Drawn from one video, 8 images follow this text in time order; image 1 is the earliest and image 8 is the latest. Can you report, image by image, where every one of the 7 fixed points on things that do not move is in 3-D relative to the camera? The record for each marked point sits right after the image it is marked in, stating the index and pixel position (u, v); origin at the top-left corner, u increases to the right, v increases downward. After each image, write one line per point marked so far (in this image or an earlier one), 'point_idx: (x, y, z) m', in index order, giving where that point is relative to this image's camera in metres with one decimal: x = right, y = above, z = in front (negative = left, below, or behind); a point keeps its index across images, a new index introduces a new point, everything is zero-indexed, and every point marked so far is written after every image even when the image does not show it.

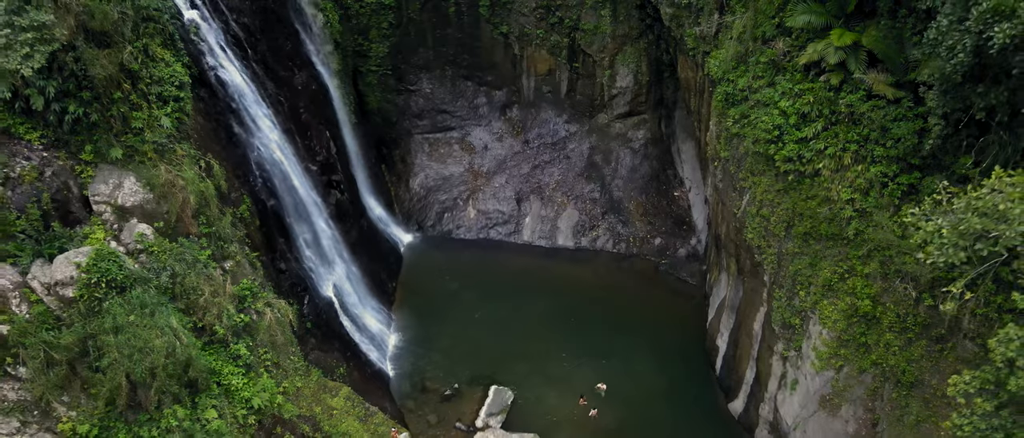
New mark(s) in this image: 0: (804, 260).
0: (+5.3, -0.6, +10.7) m
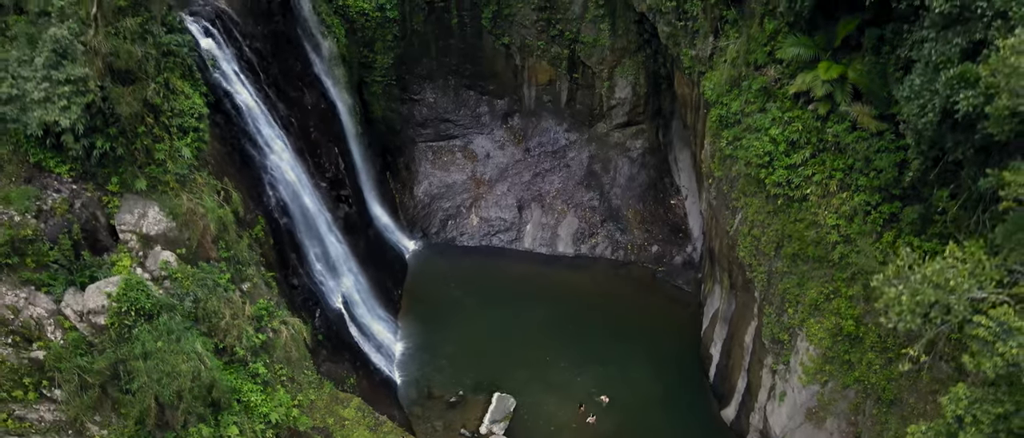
0: (+5.4, -1.0, +11.3) m
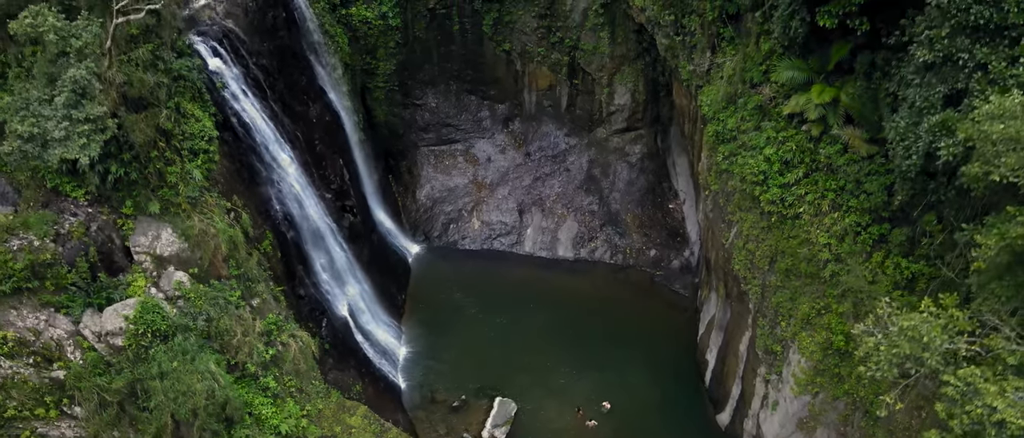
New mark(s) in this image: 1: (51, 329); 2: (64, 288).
0: (+5.4, -1.4, +11.6) m
1: (-7.3, -1.7, +9.4) m
2: (-7.3, -1.1, +9.7) m
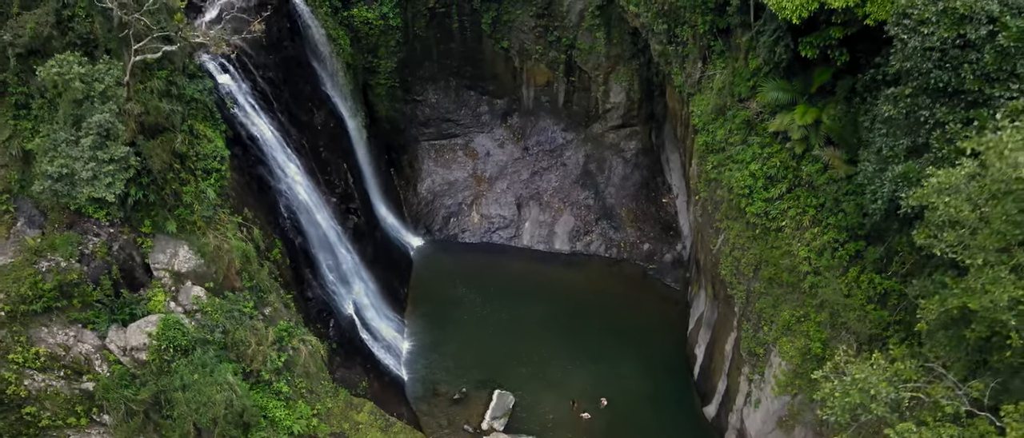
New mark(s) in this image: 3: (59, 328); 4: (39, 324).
0: (+5.3, -1.7, +12.3) m
1: (-7.4, -2.1, +10.1) m
2: (-7.4, -1.5, +10.4) m
3: (-7.6, -1.8, +10.0) m
4: (-7.9, -1.7, +9.8) m
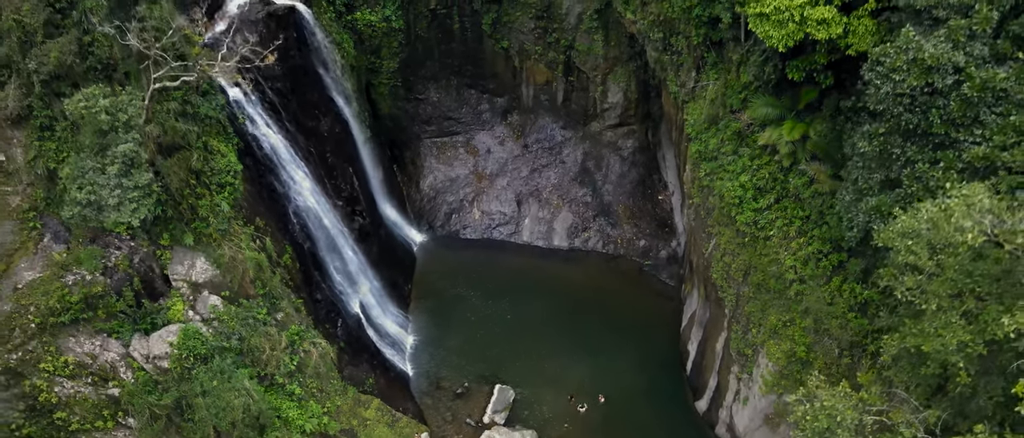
0: (+5.3, -1.9, +13.0) m
1: (-7.4, -2.4, +10.8) m
2: (-7.4, -1.8, +11.0) m
3: (-7.6, -2.1, +10.6) m
4: (-7.9, -2.0, +10.5) m
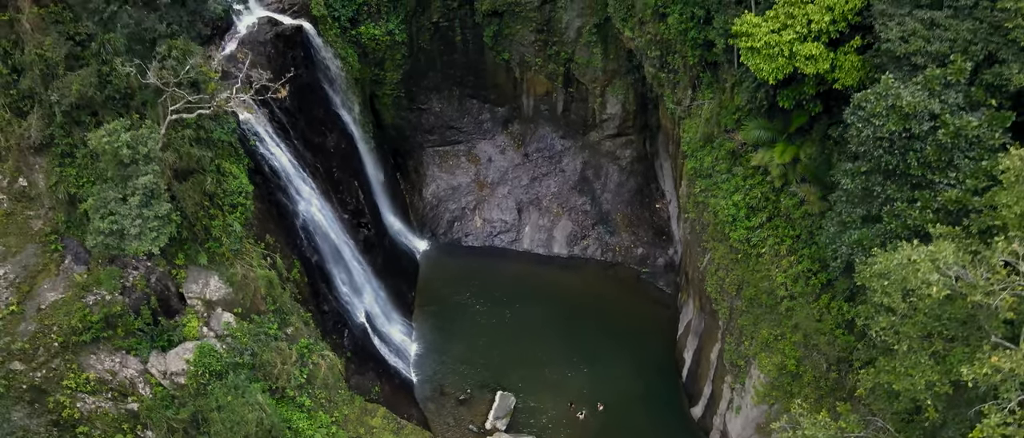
0: (+5.4, -2.3, +13.5) m
1: (-7.3, -2.9, +11.3) m
2: (-7.3, -2.2, +11.5) m
3: (-7.6, -2.6, +11.1) m
4: (-7.8, -2.5, +10.9) m
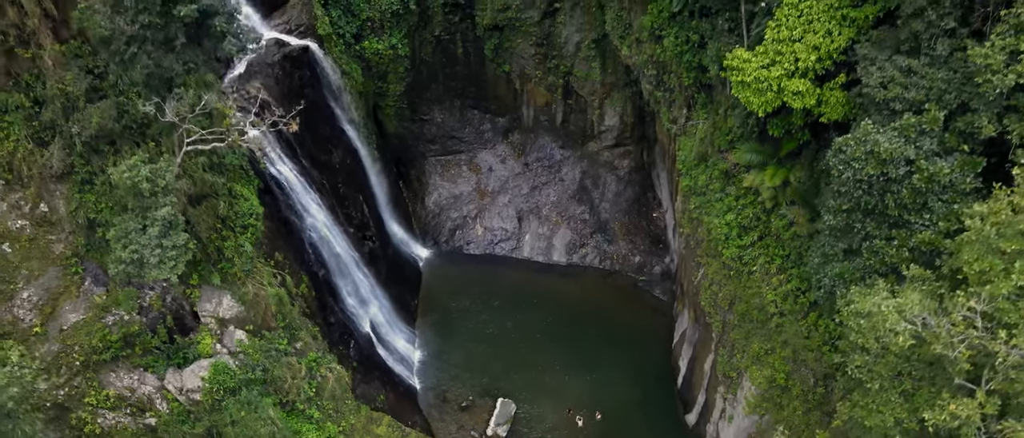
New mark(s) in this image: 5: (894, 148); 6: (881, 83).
0: (+5.4, -2.8, +14.0) m
1: (-7.3, -3.4, +11.8) m
2: (-7.3, -2.7, +12.0) m
3: (-7.6, -3.1, +11.6) m
4: (-7.8, -3.0, +11.5) m
5: (+5.3, +1.0, +8.2) m
6: (+5.6, +2.1, +8.9) m
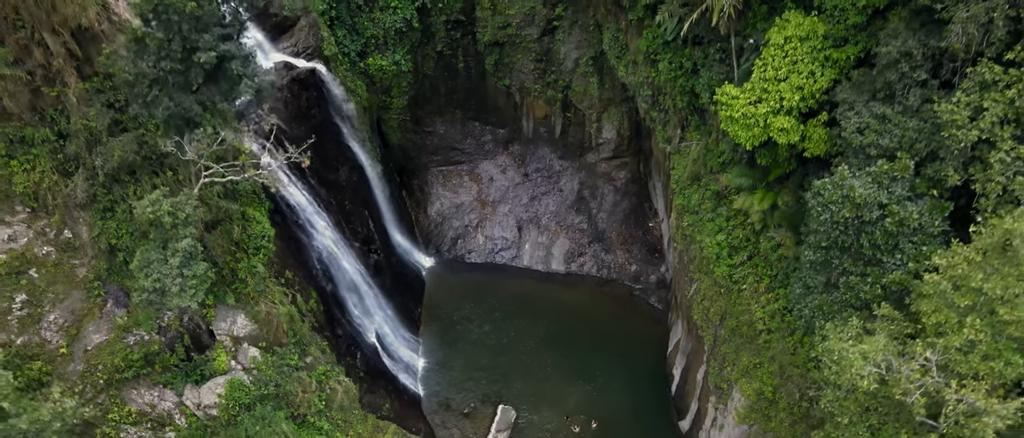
0: (+5.4, -3.3, +14.7) m
1: (-7.3, -3.9, +12.4) m
2: (-7.3, -3.3, +12.7) m
3: (-7.6, -3.6, +12.3) m
4: (-7.8, -3.5, +12.1) m
5: (+5.3, +0.4, +8.8) m
6: (+5.6, +1.5, +9.5) m
